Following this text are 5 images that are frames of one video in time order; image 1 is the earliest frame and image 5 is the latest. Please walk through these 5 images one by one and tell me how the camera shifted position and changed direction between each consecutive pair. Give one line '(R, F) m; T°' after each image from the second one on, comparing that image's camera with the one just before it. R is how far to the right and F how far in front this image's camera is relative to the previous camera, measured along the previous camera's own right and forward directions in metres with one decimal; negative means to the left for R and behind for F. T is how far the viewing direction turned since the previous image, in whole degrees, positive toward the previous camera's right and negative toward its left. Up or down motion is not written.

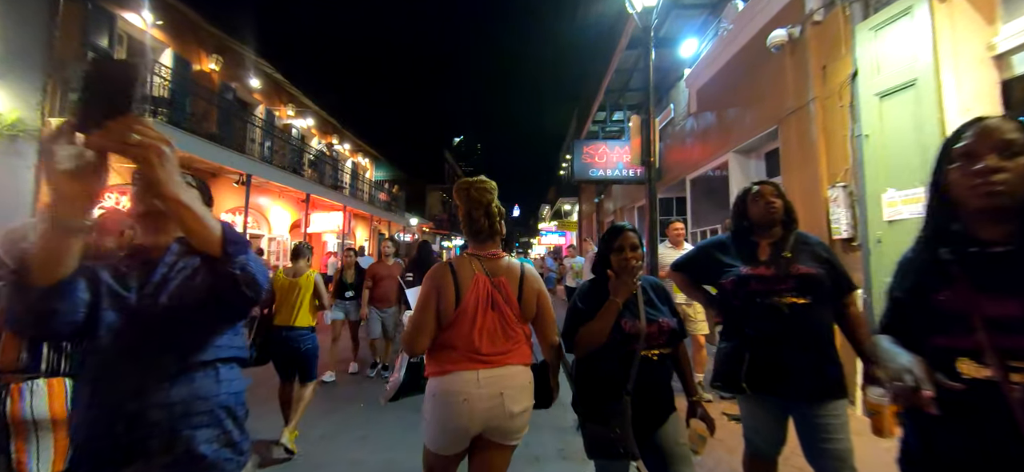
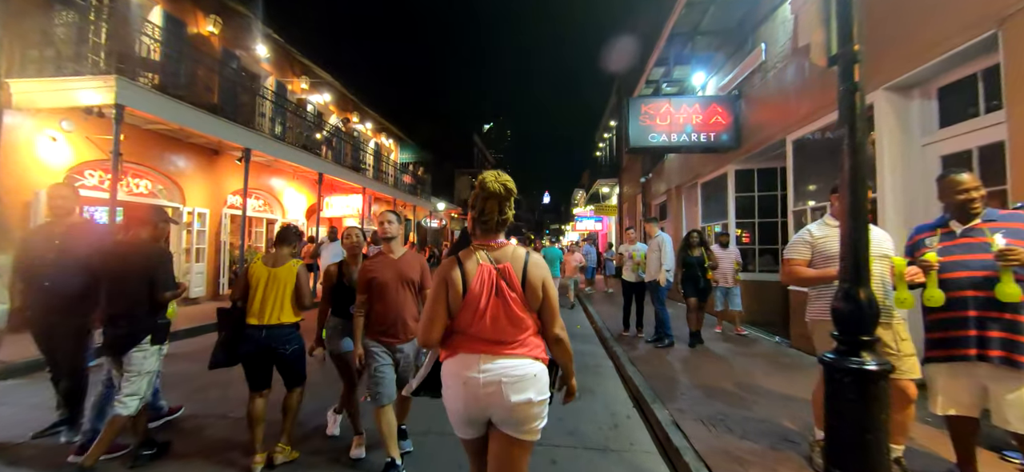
(-0.2, +1.7) m; -5°
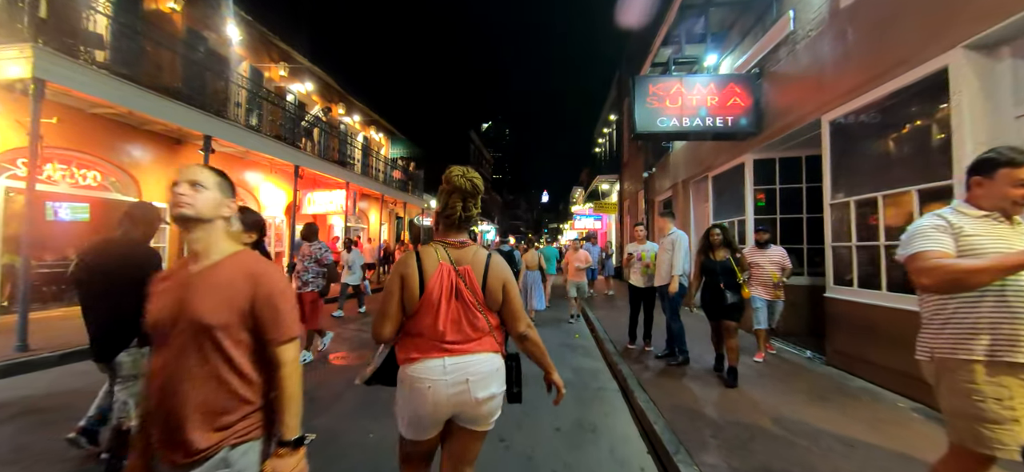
(+0.2, +0.9) m; 0°
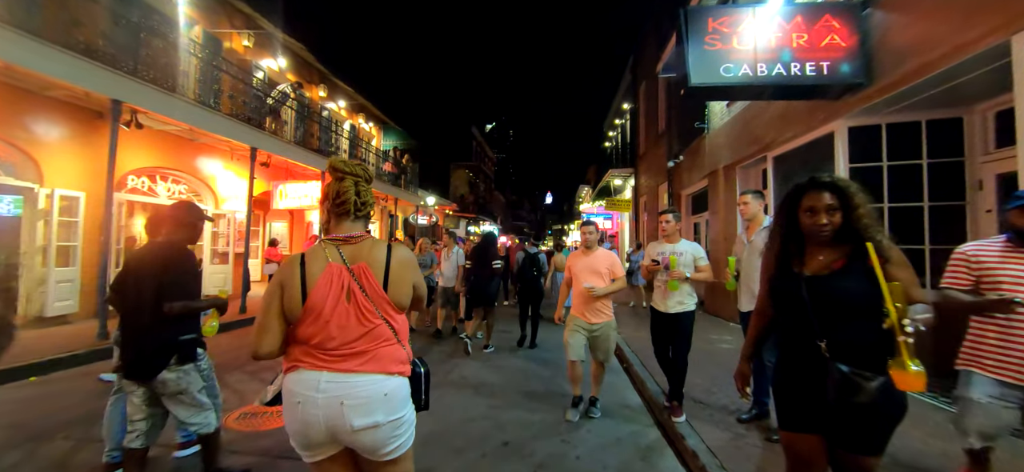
(0.0, +1.9) m; -1°
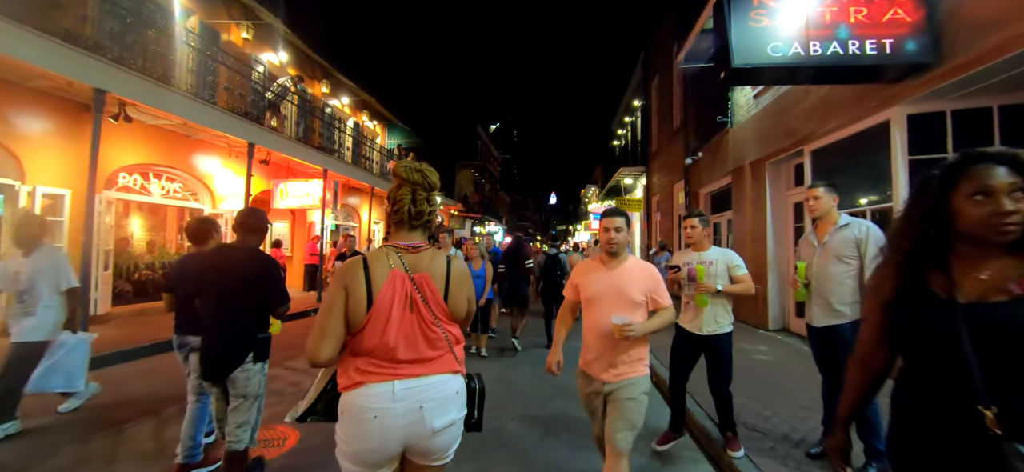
(-0.2, +0.5) m; -1°
